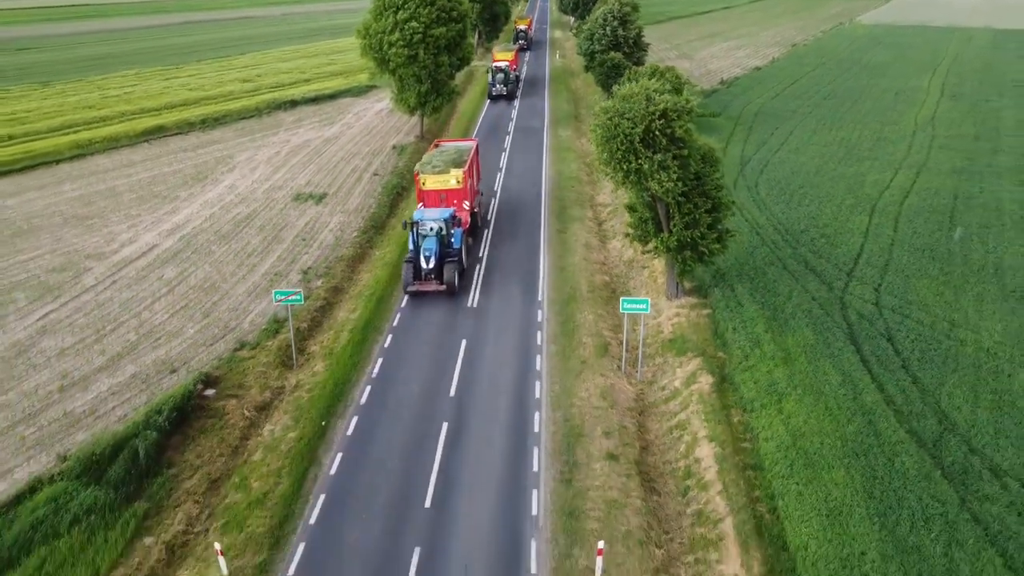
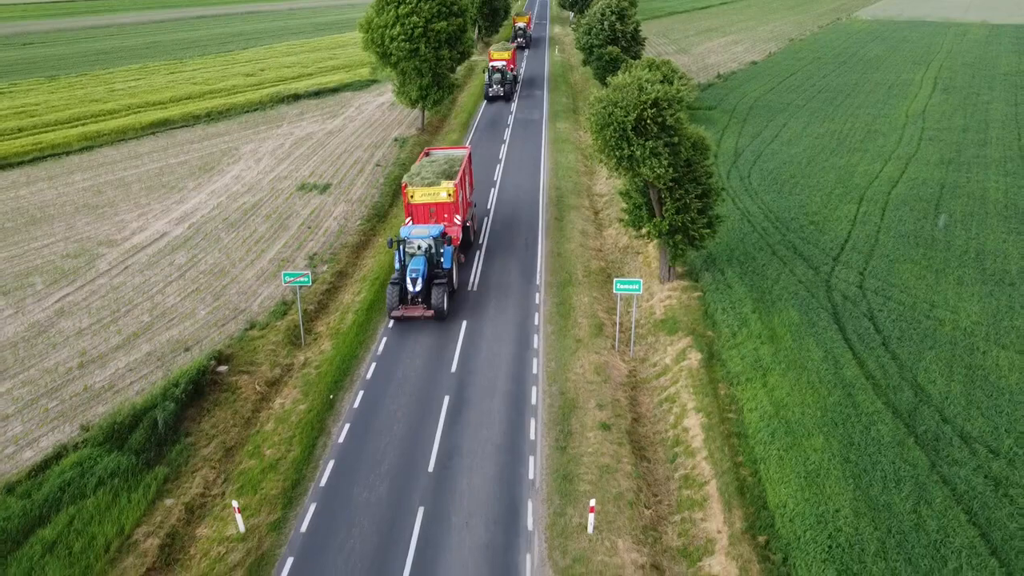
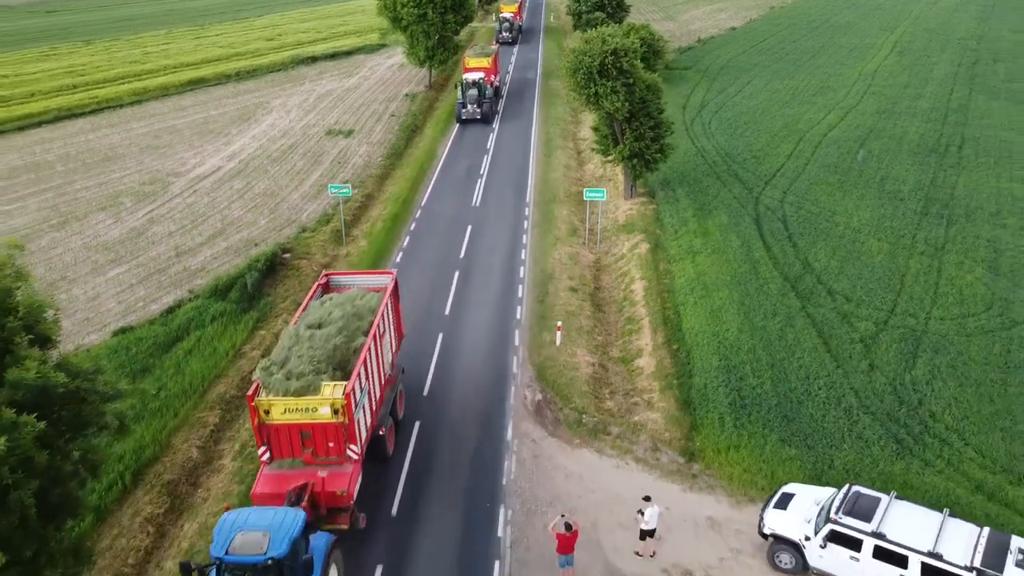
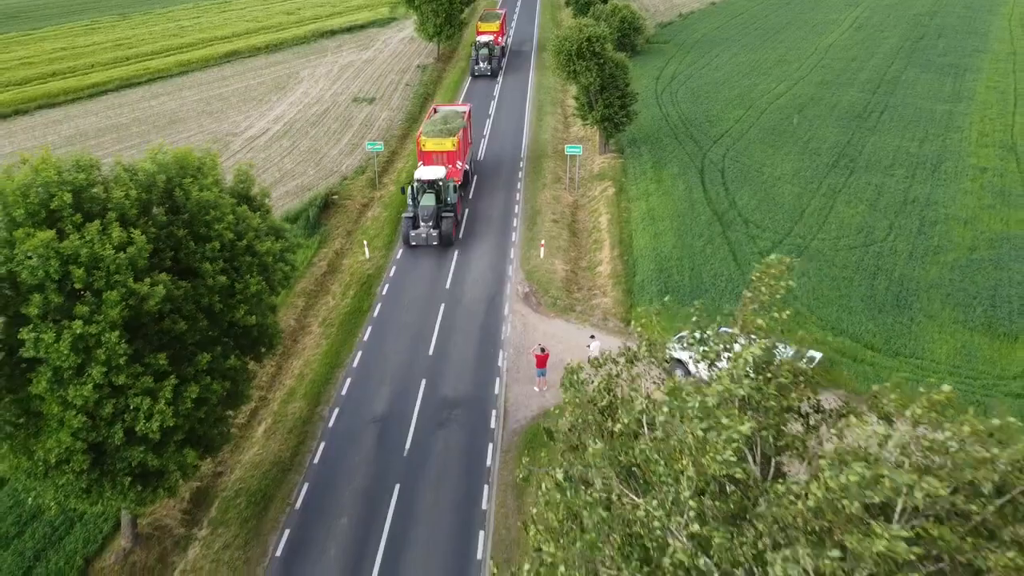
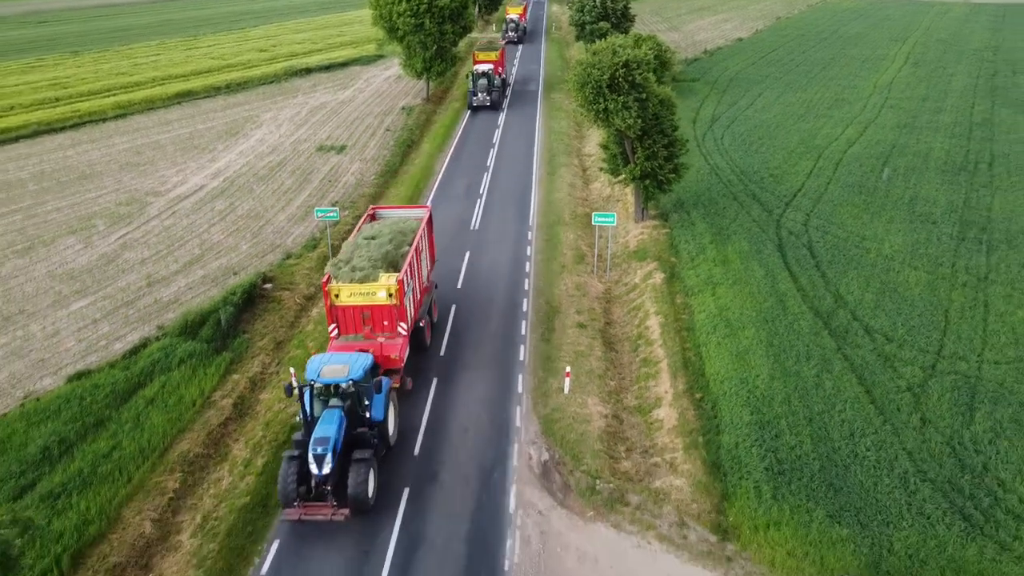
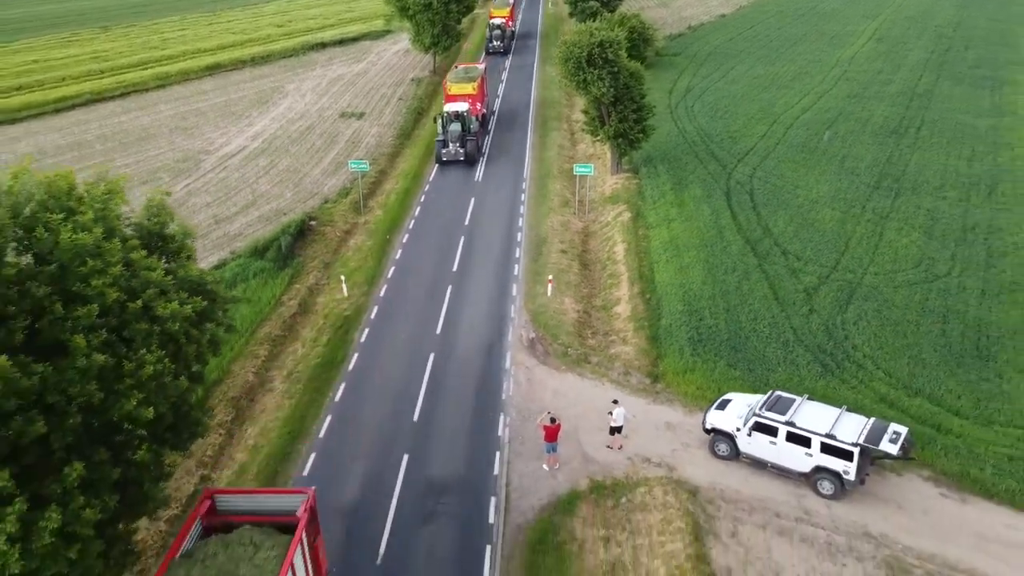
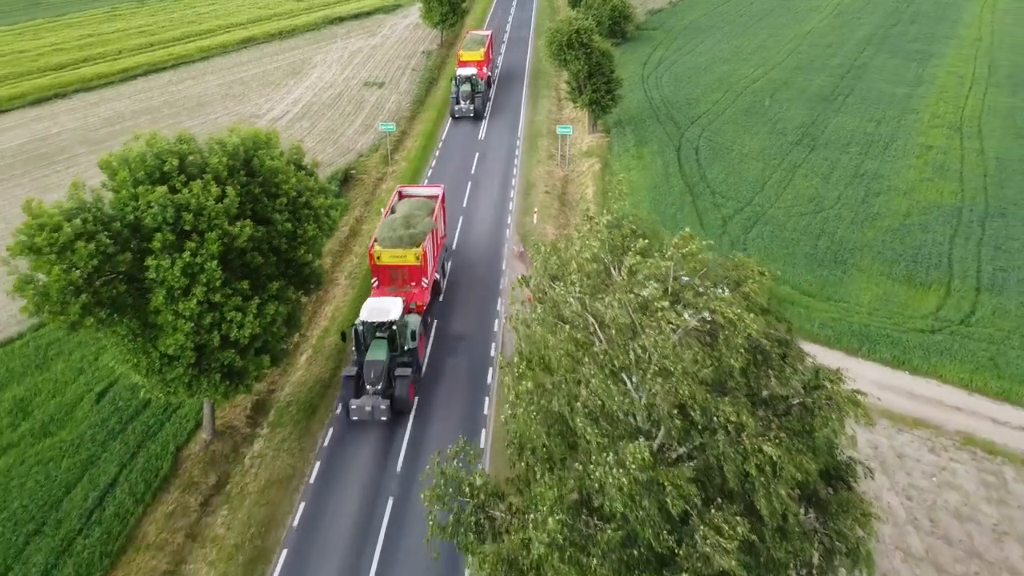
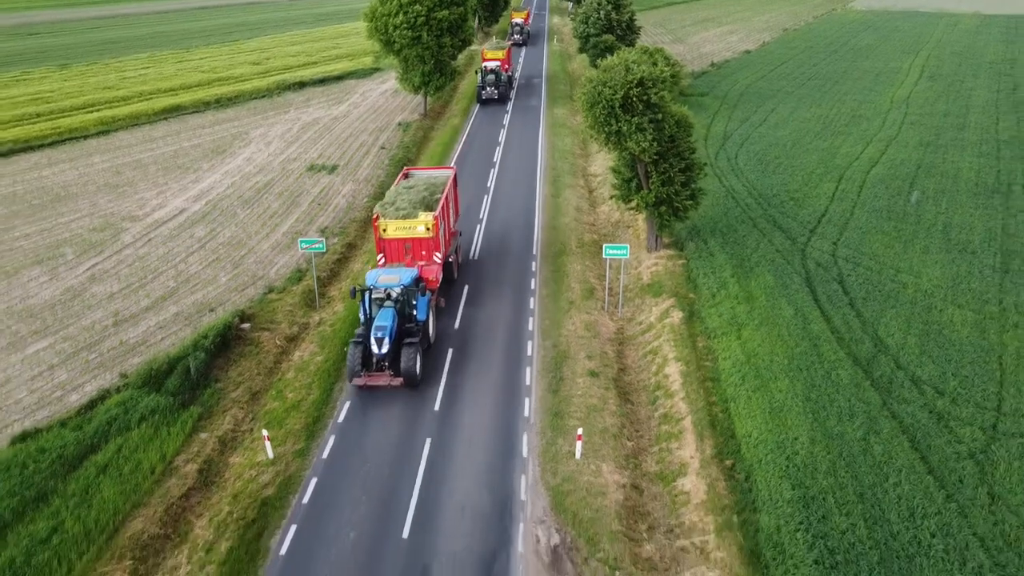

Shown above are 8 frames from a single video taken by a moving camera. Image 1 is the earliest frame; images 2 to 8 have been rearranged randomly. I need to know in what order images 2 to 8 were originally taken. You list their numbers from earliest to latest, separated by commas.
2, 8, 5, 3, 6, 4, 7
